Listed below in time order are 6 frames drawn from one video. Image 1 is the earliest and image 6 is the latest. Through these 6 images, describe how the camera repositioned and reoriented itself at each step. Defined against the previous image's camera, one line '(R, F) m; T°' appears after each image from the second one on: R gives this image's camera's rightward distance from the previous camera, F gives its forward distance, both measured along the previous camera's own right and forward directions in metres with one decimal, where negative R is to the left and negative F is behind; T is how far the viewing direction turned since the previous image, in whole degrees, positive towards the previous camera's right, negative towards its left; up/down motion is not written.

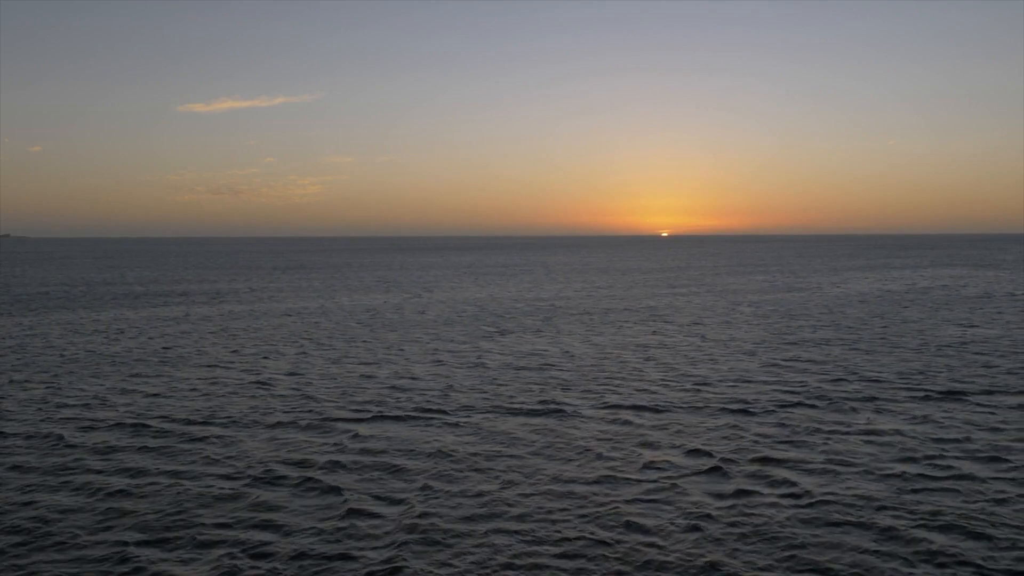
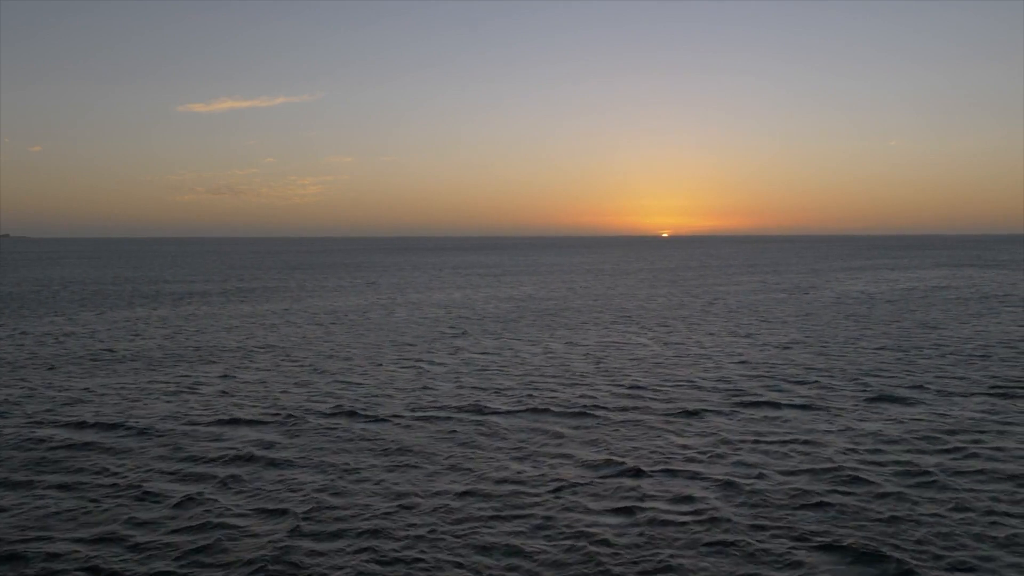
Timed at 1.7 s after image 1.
(+1.3, +0.2) m; 0°
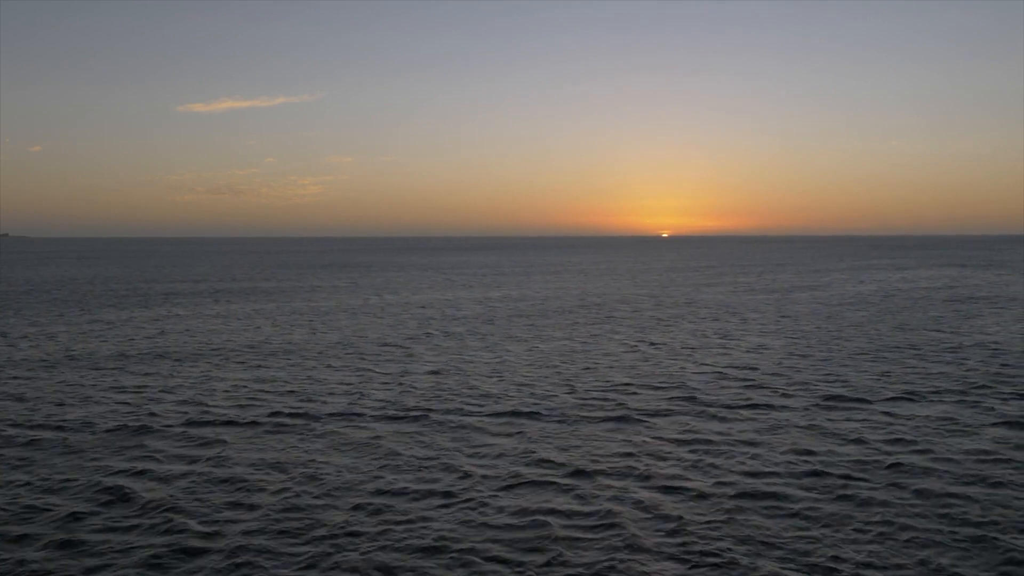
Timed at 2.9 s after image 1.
(+1.3, +0.2) m; 0°
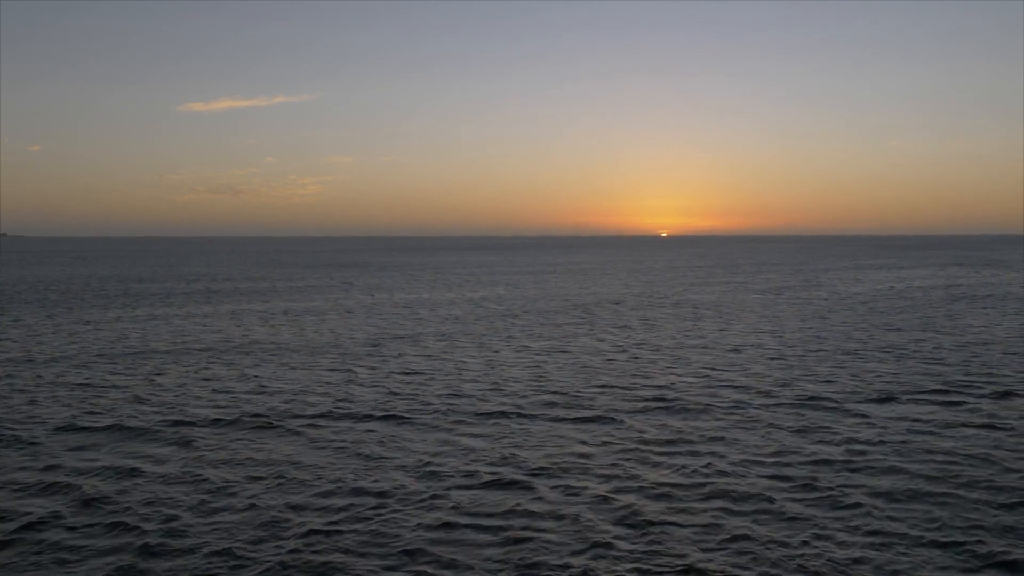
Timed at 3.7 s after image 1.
(+0.9, +0.4) m; 0°
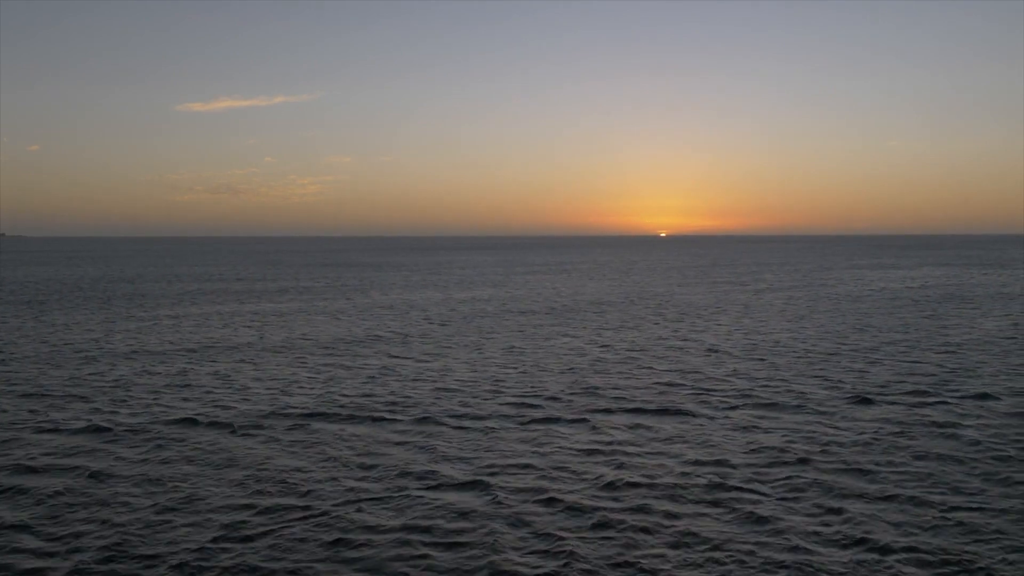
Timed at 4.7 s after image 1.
(+1.0, +0.3) m; 0°
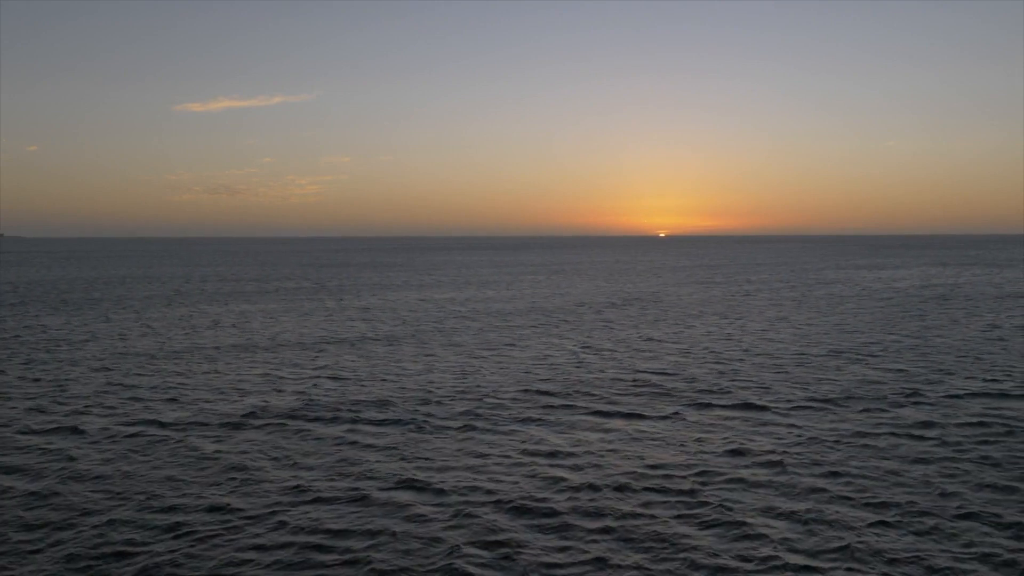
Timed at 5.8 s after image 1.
(+0.8, +0.1) m; 0°
